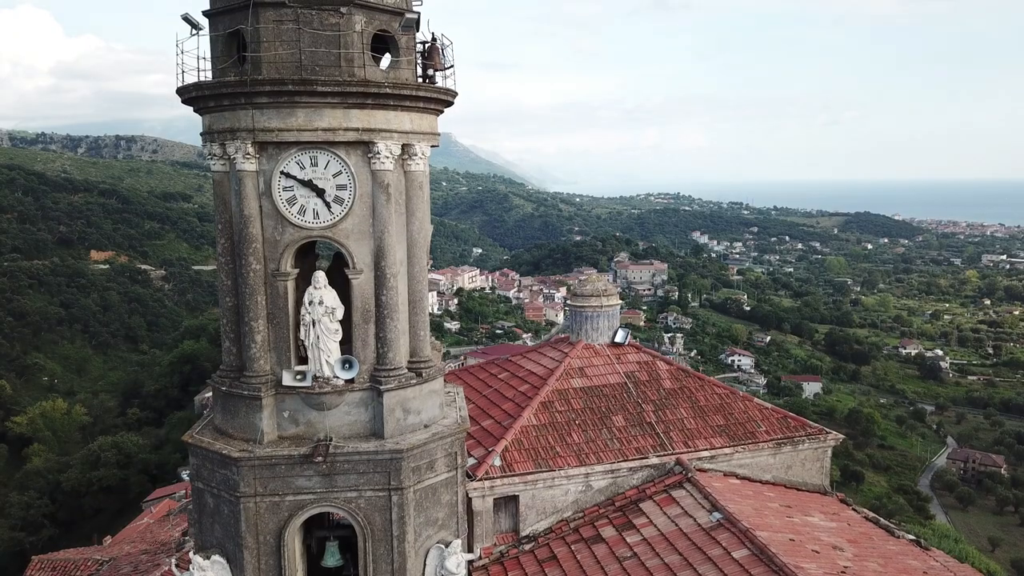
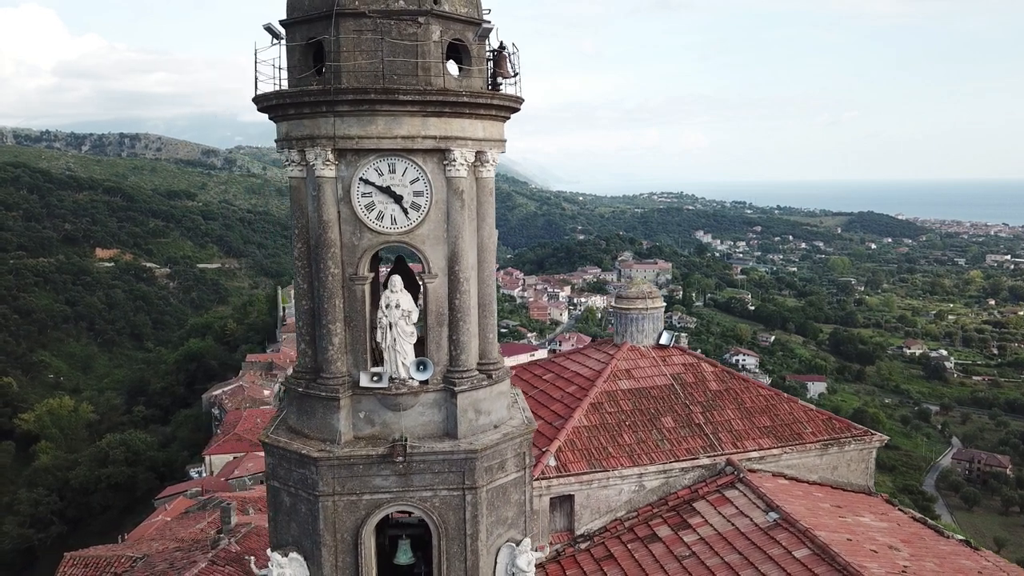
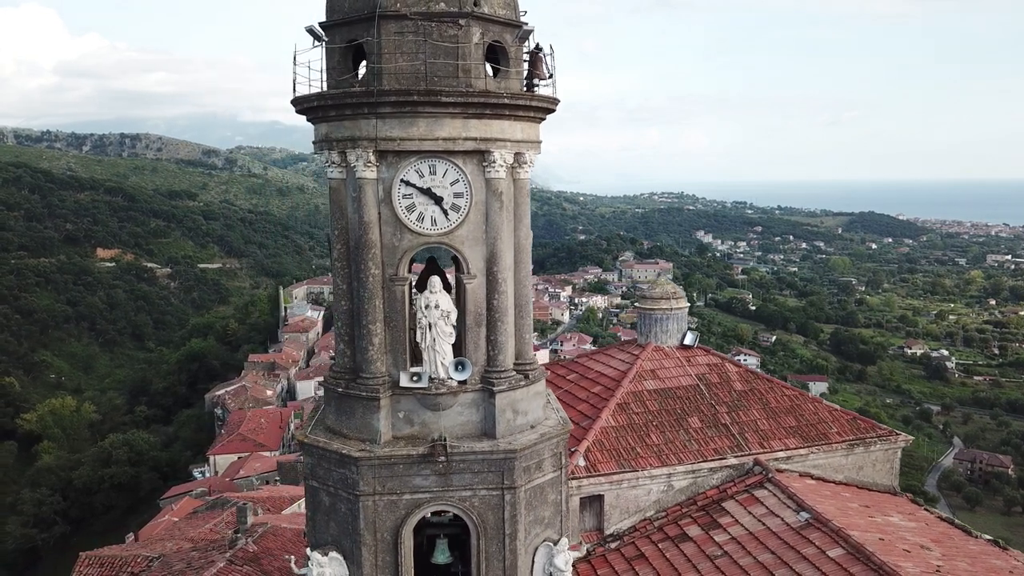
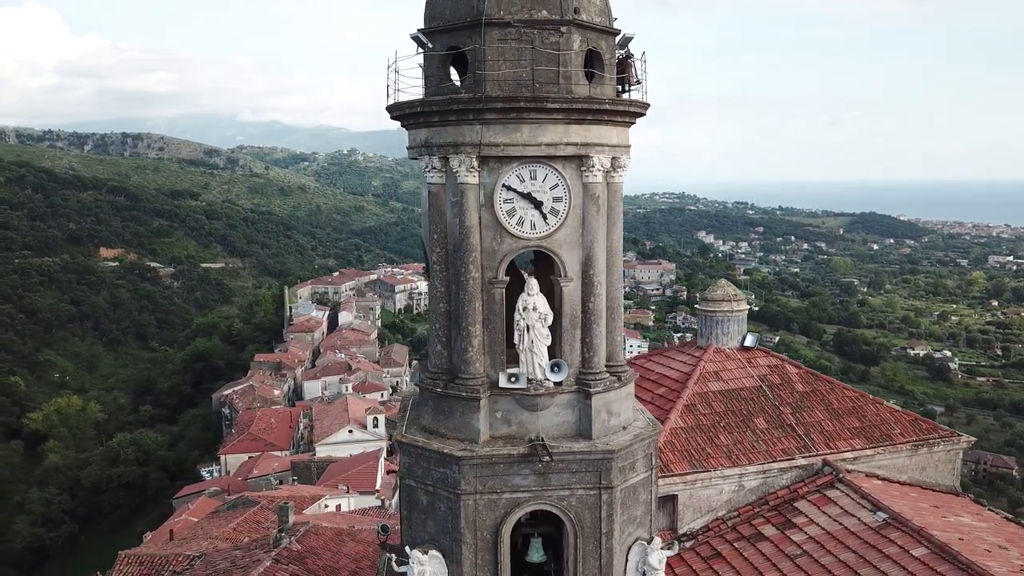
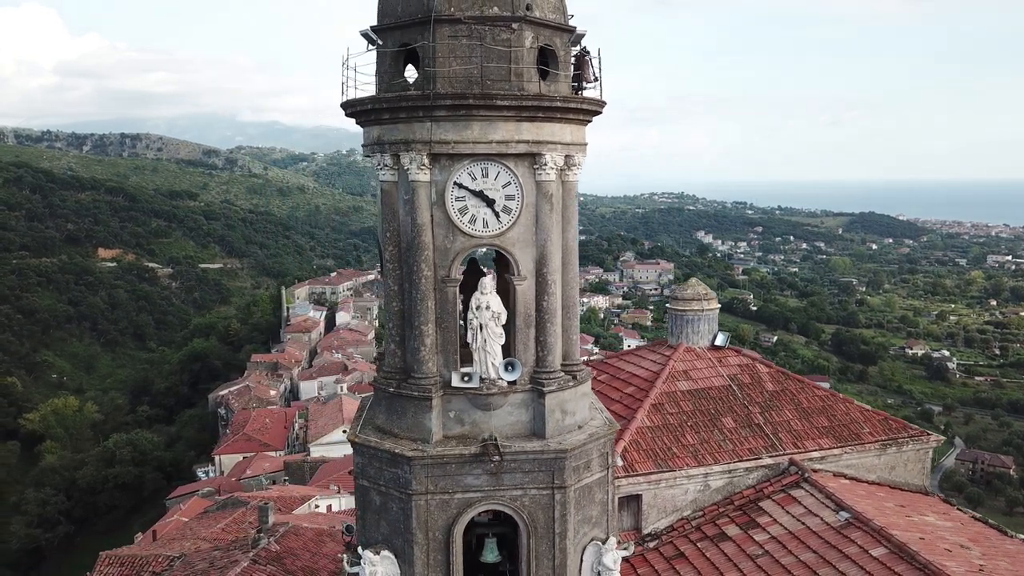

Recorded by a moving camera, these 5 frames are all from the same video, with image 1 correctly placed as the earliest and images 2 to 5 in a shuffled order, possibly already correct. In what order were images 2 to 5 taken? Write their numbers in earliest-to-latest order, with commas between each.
2, 3, 5, 4
